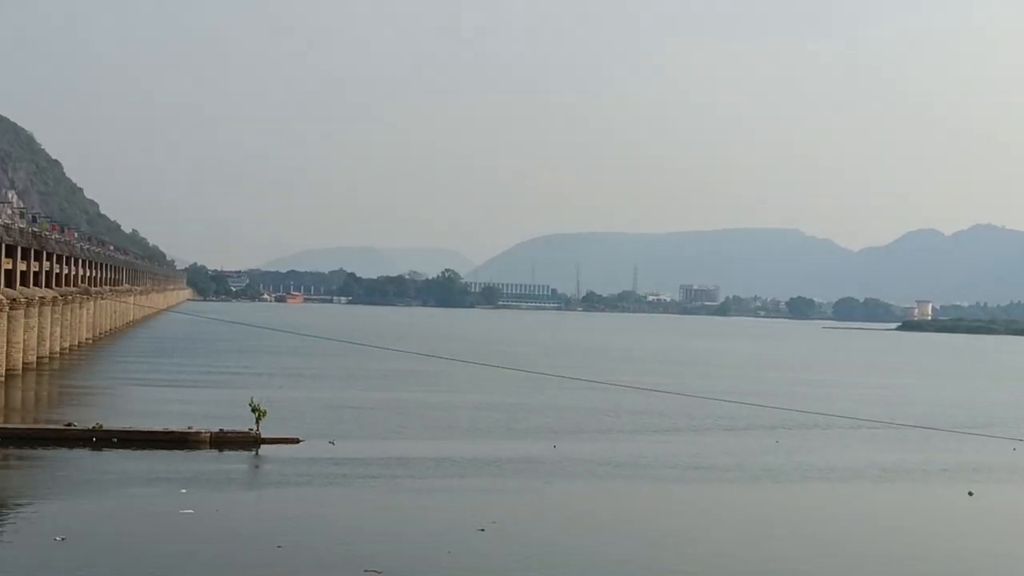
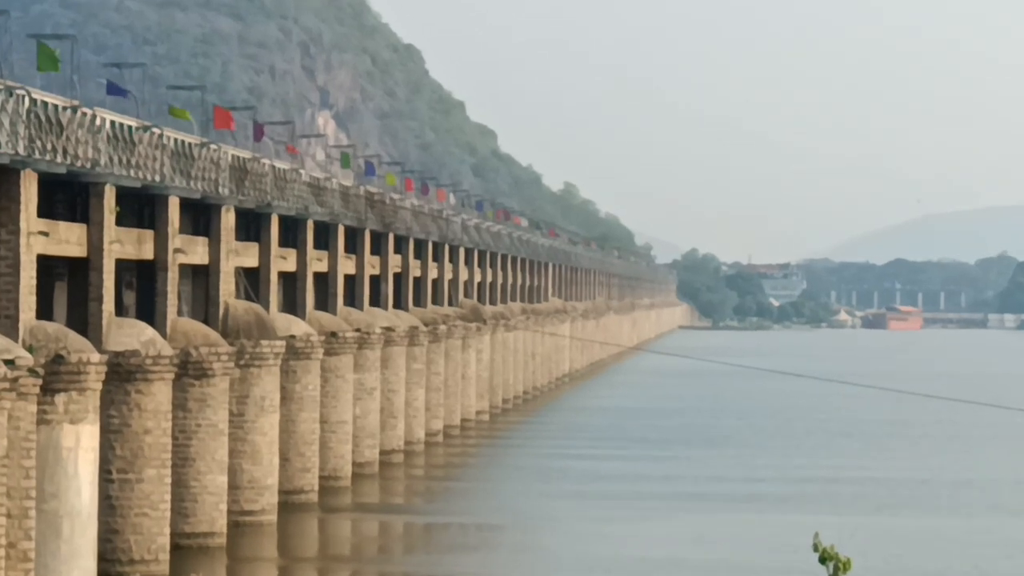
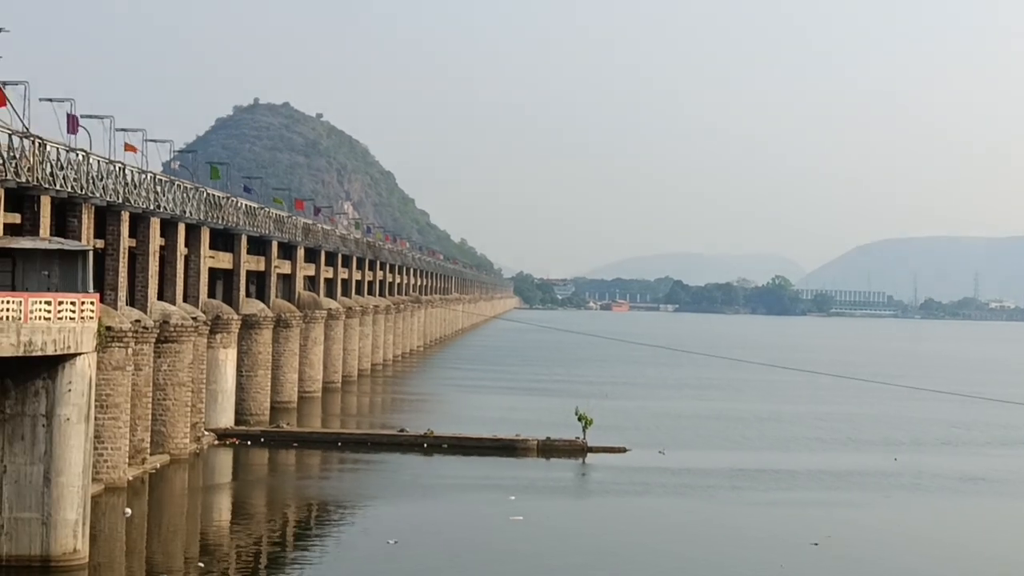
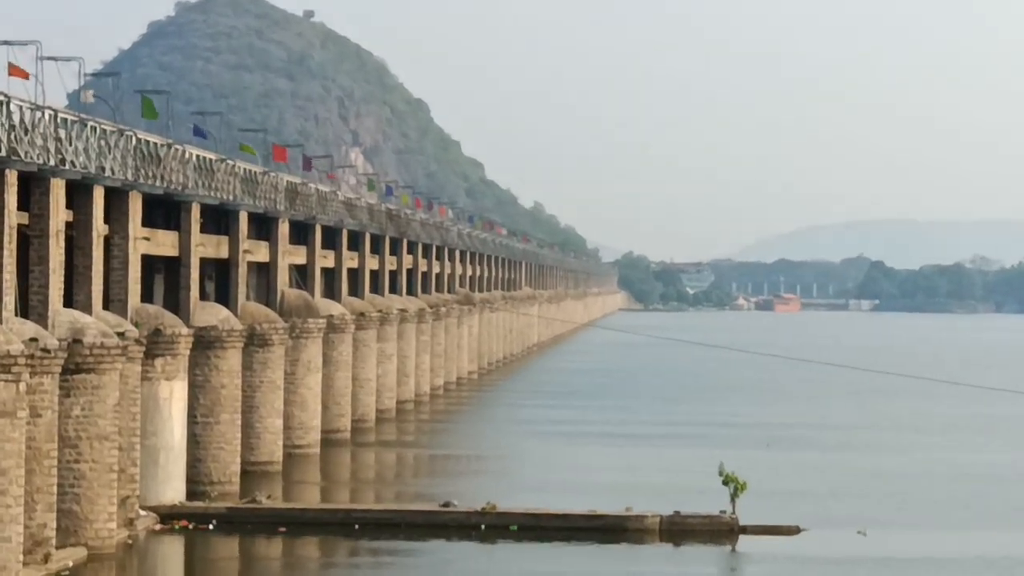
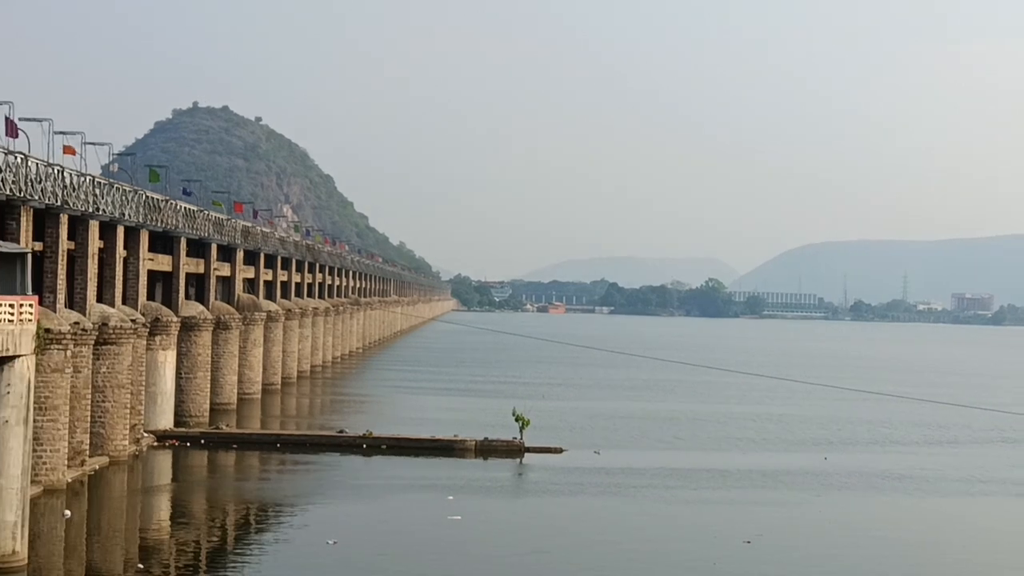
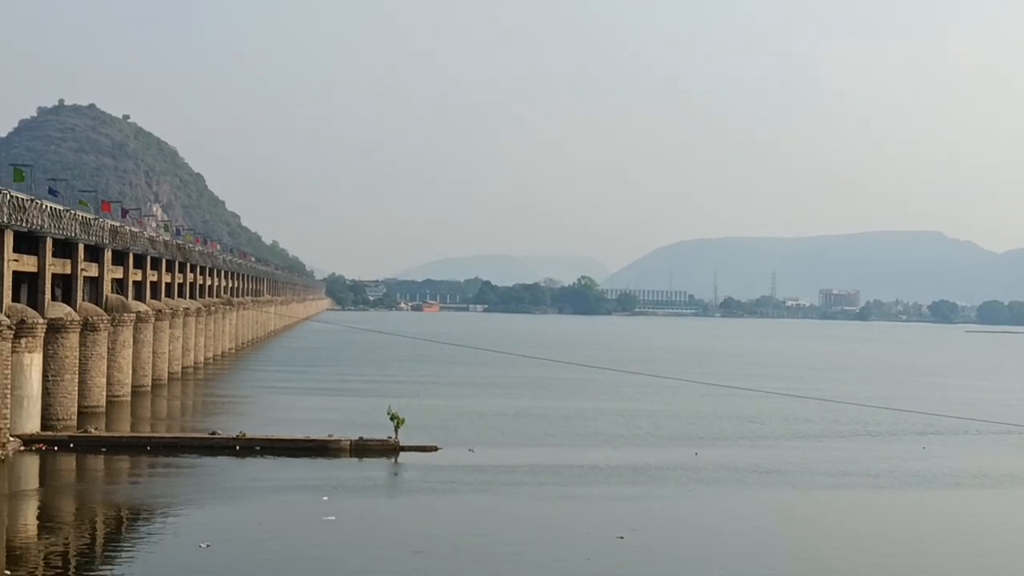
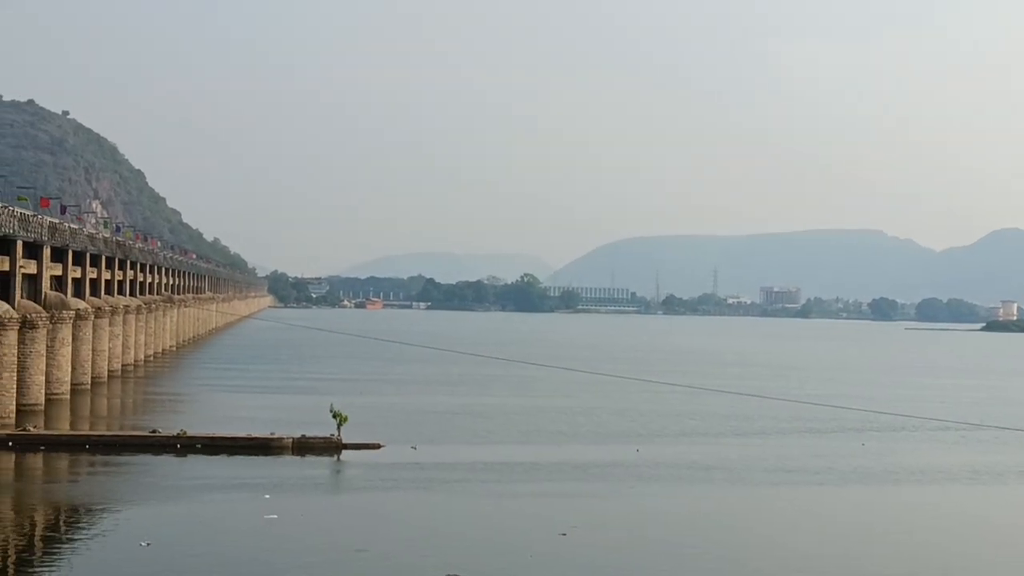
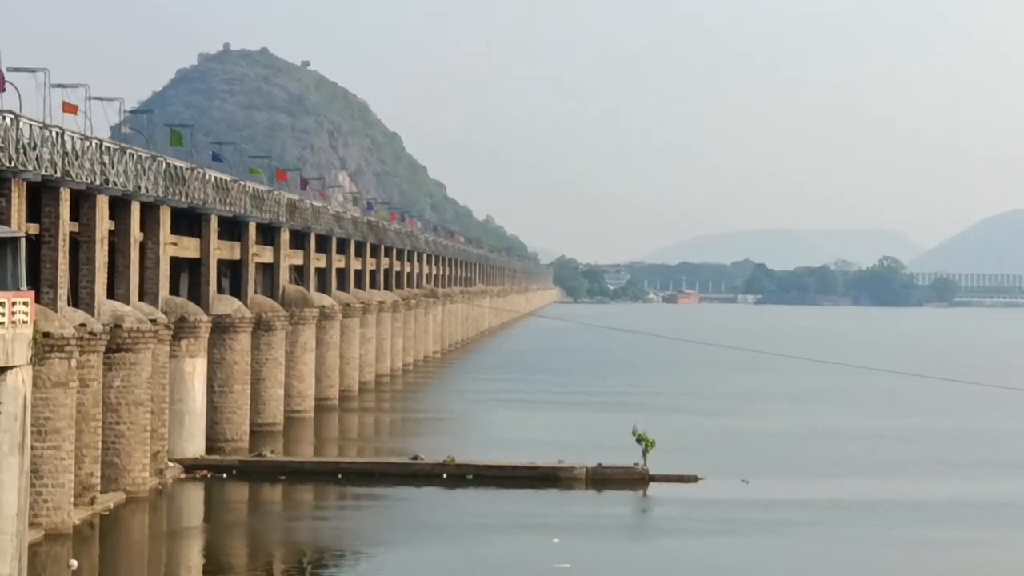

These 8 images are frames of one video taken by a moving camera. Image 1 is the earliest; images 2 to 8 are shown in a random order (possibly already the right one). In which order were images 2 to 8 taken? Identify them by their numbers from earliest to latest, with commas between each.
7, 6, 5, 3, 8, 4, 2
